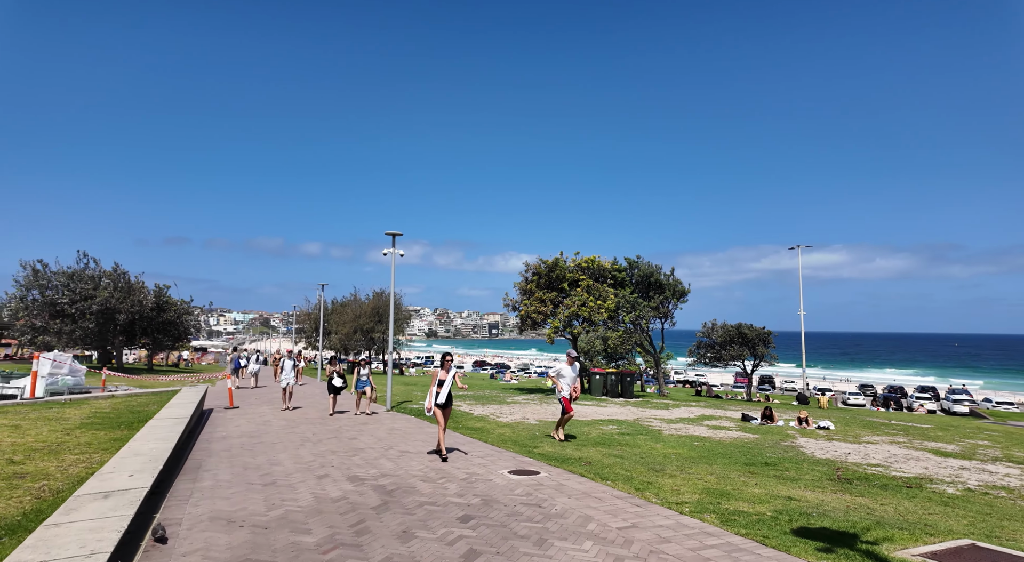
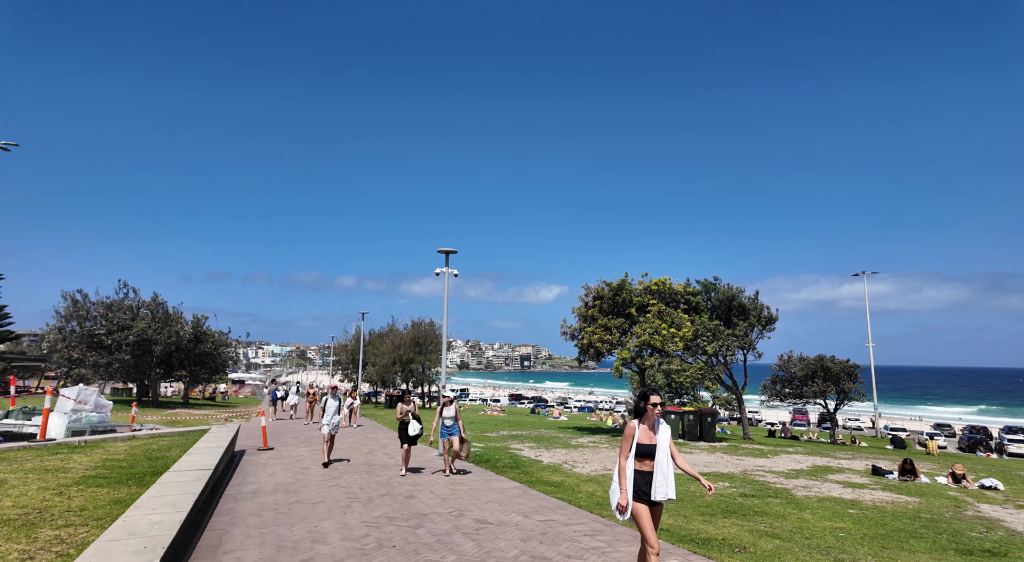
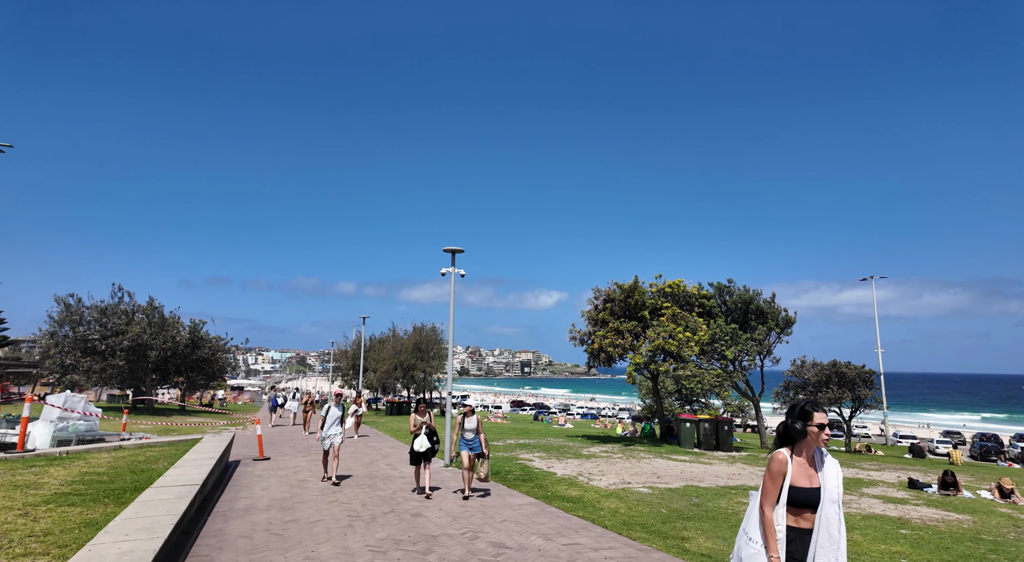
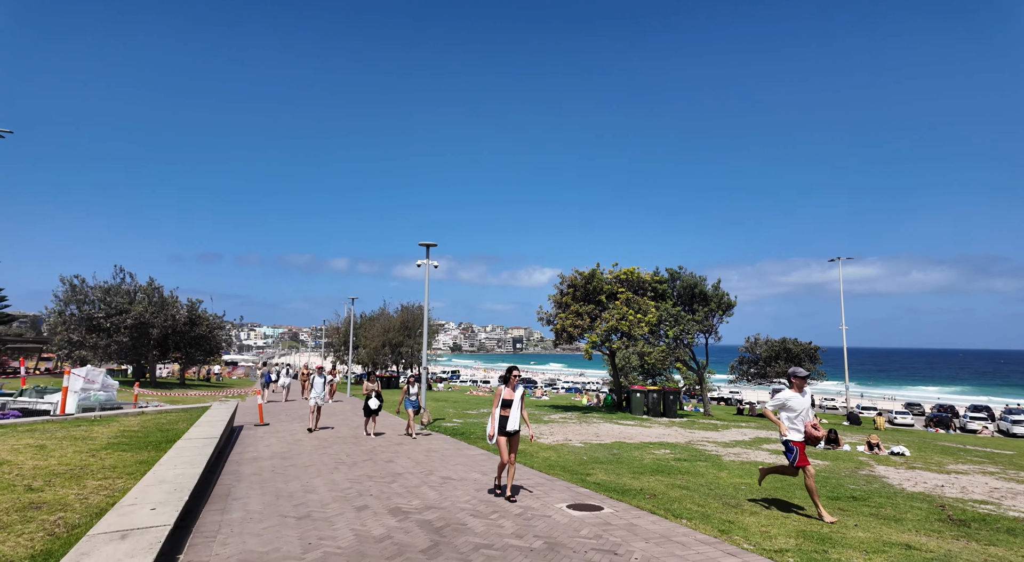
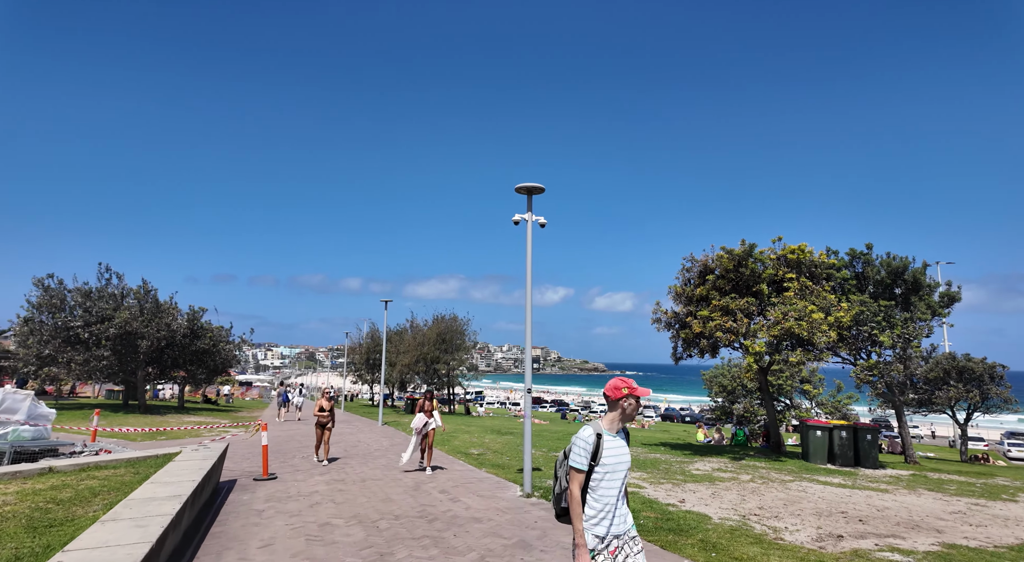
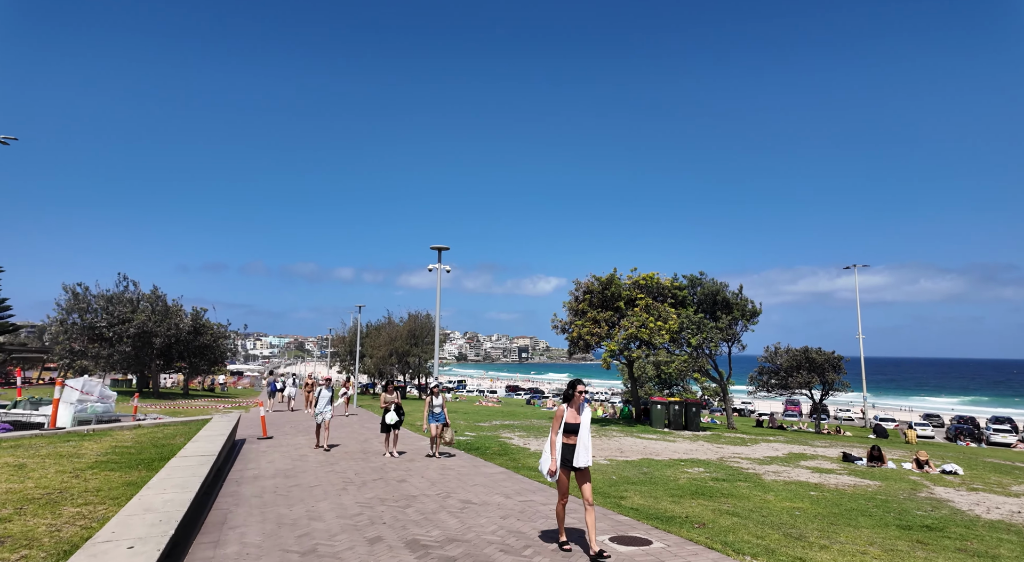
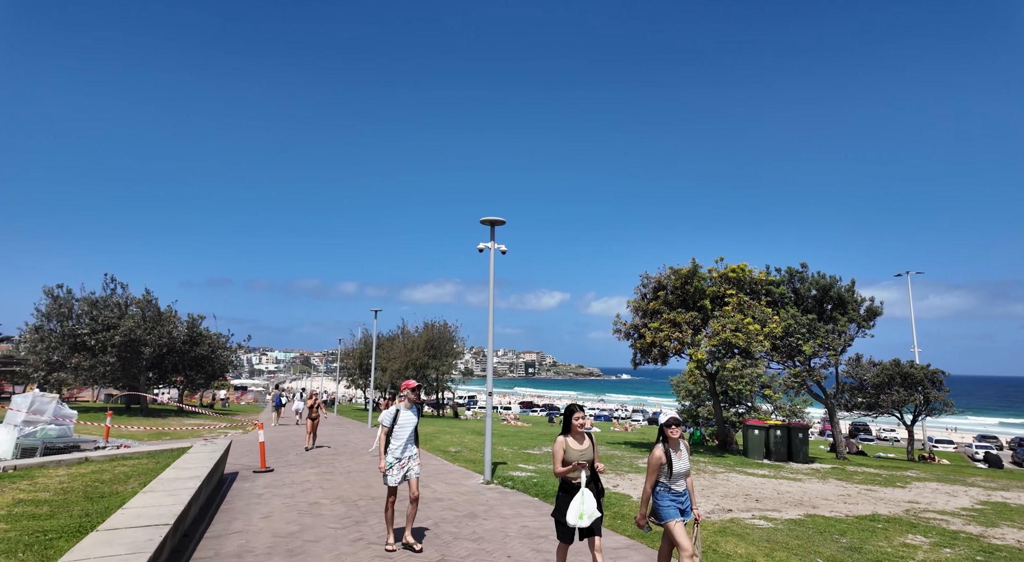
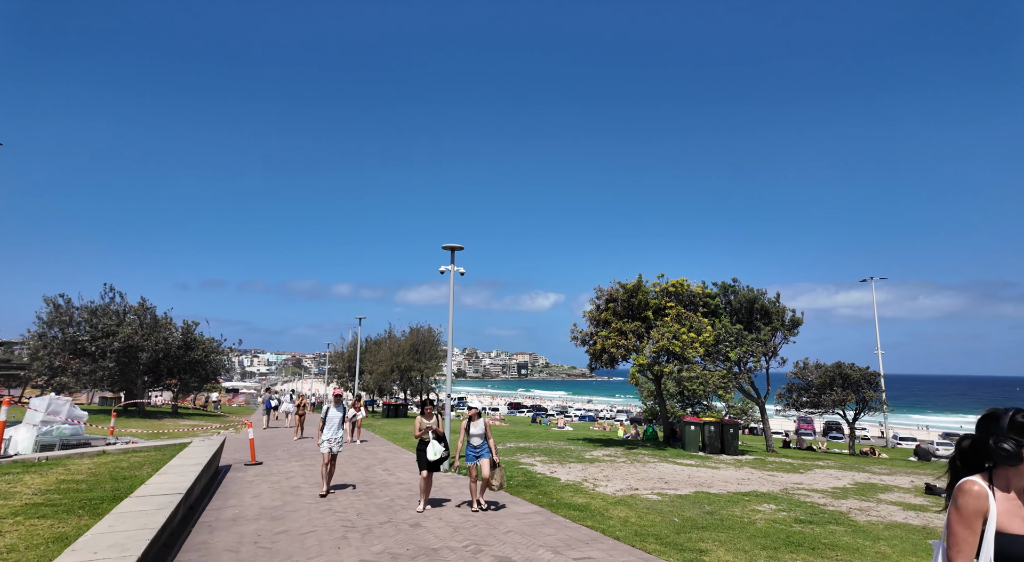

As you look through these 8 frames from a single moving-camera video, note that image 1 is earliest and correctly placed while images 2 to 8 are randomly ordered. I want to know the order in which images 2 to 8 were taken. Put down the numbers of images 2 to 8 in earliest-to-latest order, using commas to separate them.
4, 6, 2, 3, 8, 7, 5
